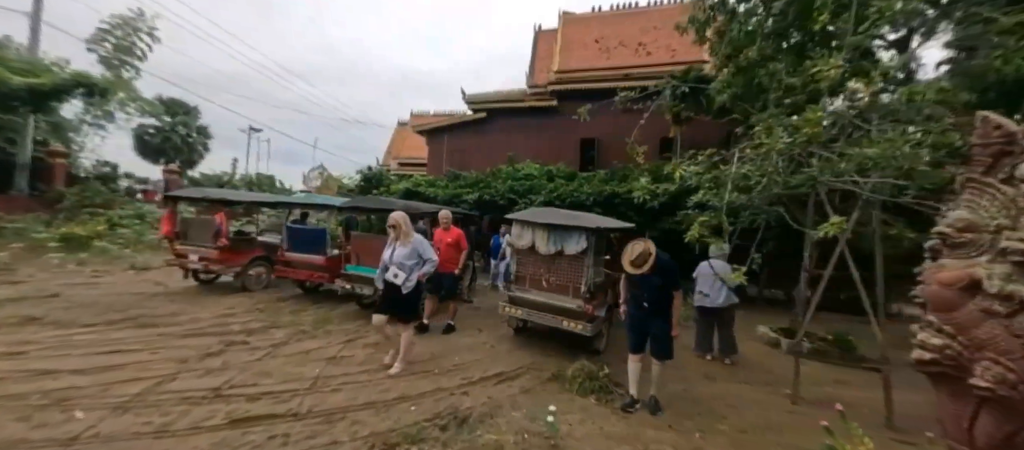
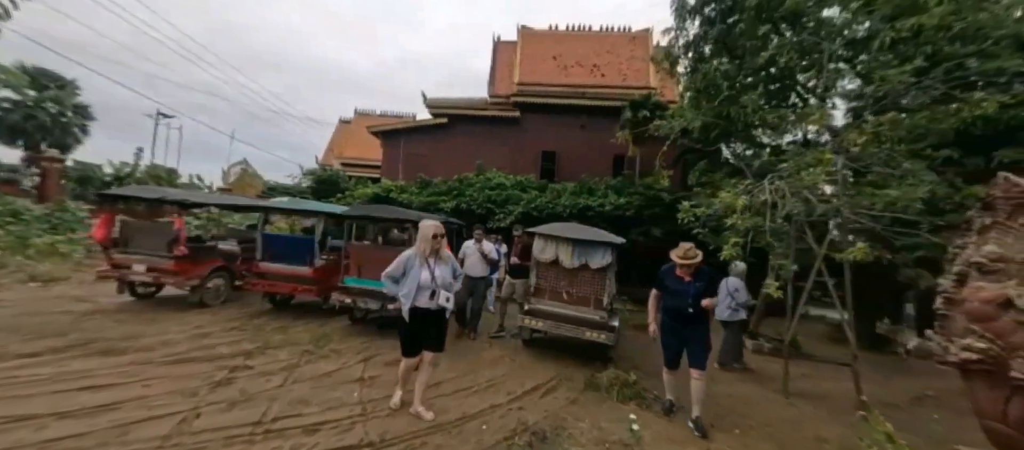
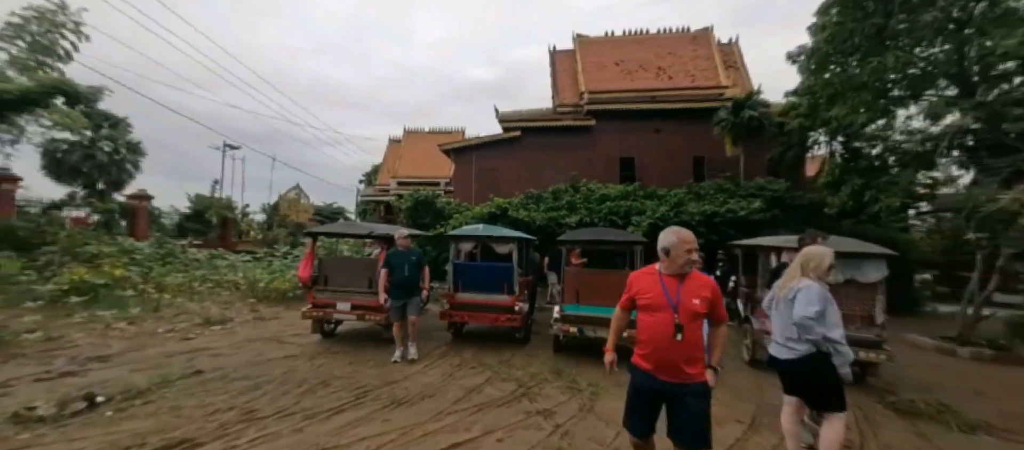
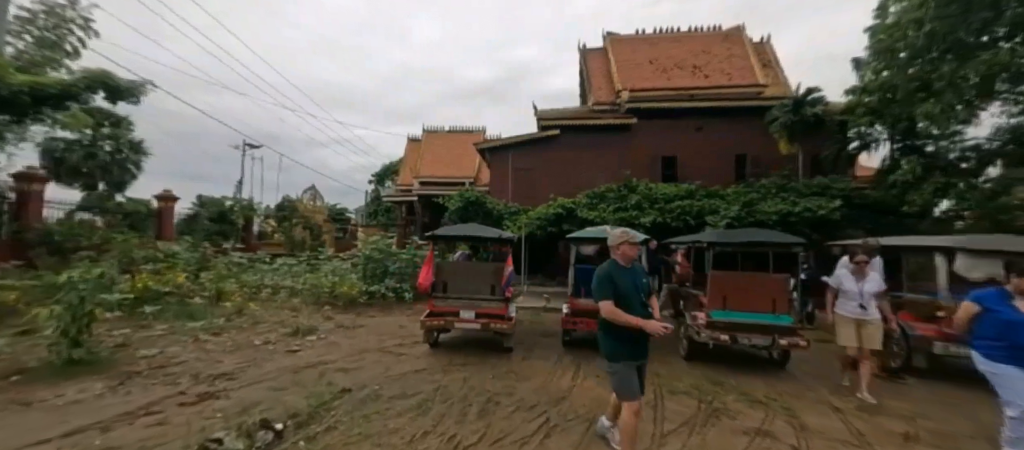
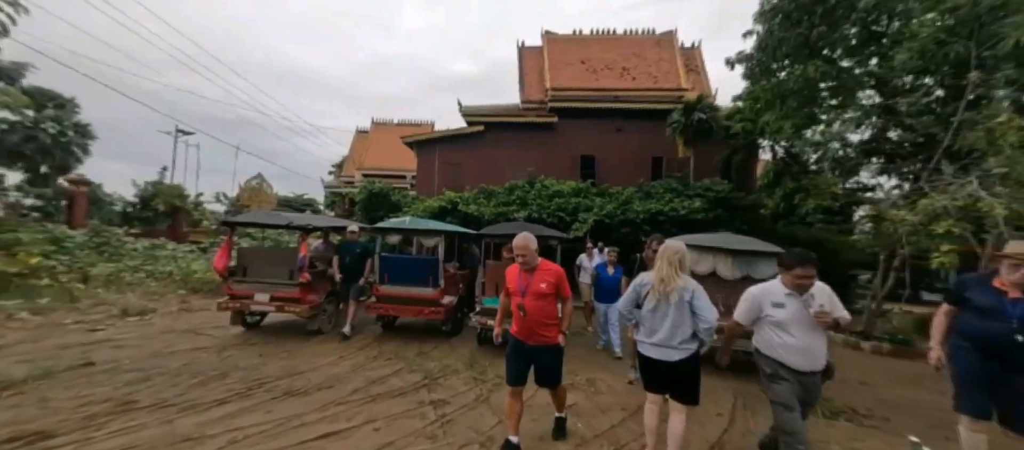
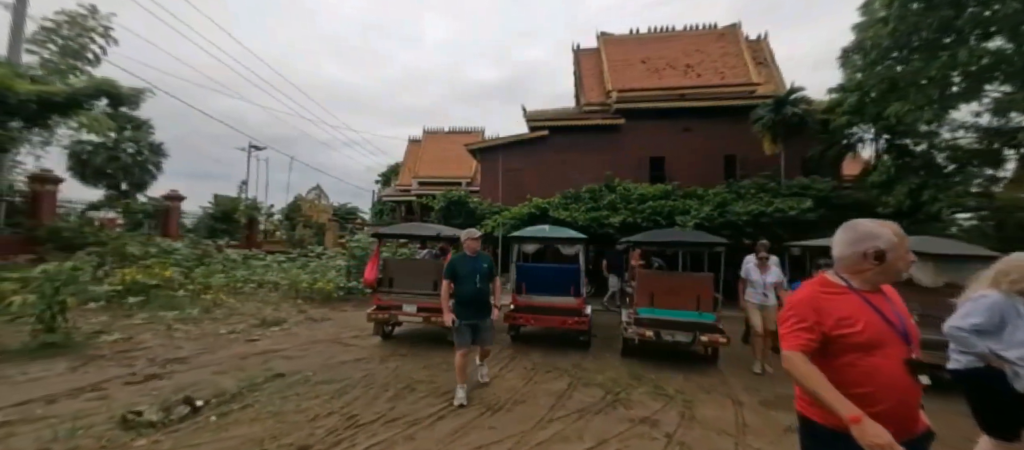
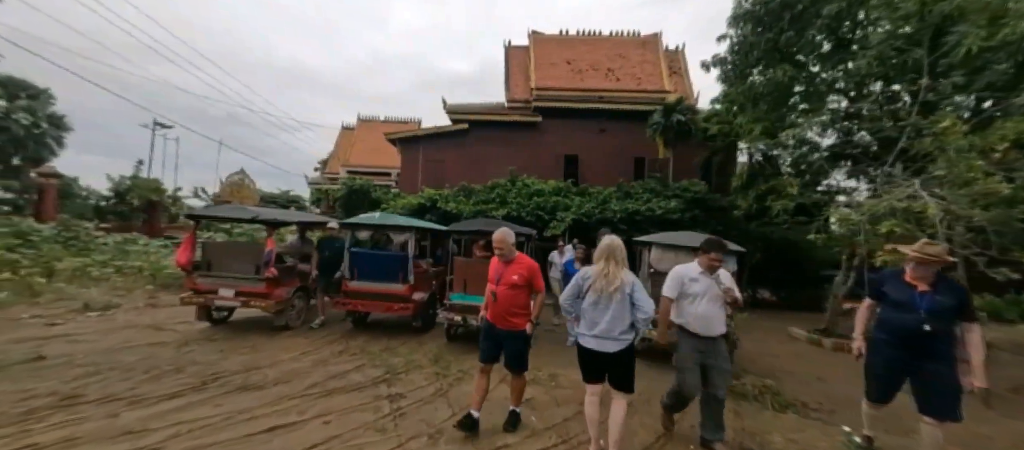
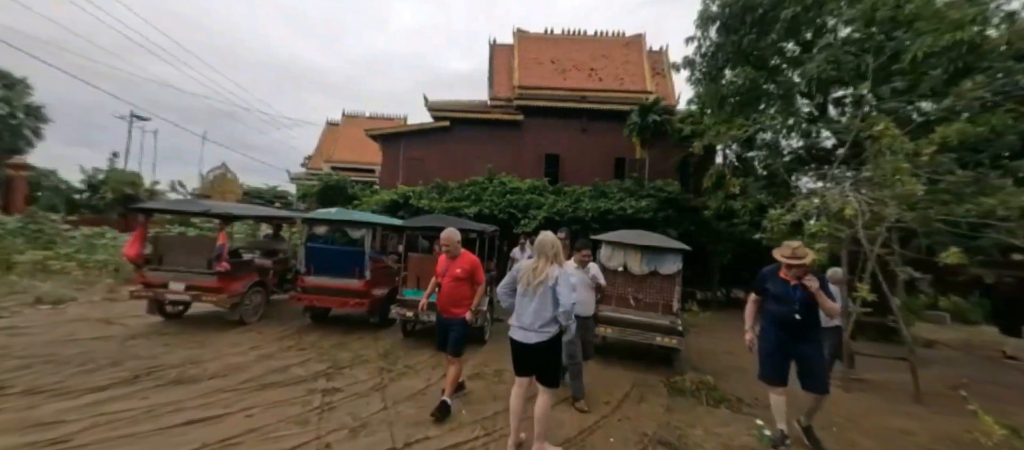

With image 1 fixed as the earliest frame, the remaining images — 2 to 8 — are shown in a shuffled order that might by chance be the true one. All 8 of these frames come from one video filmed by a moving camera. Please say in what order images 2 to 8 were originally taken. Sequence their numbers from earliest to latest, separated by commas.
2, 8, 7, 5, 3, 6, 4
